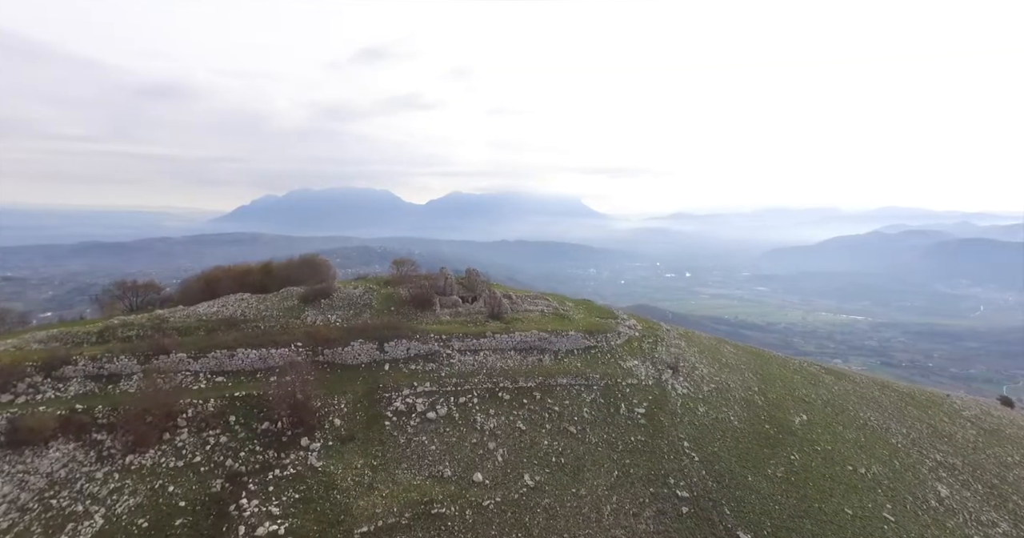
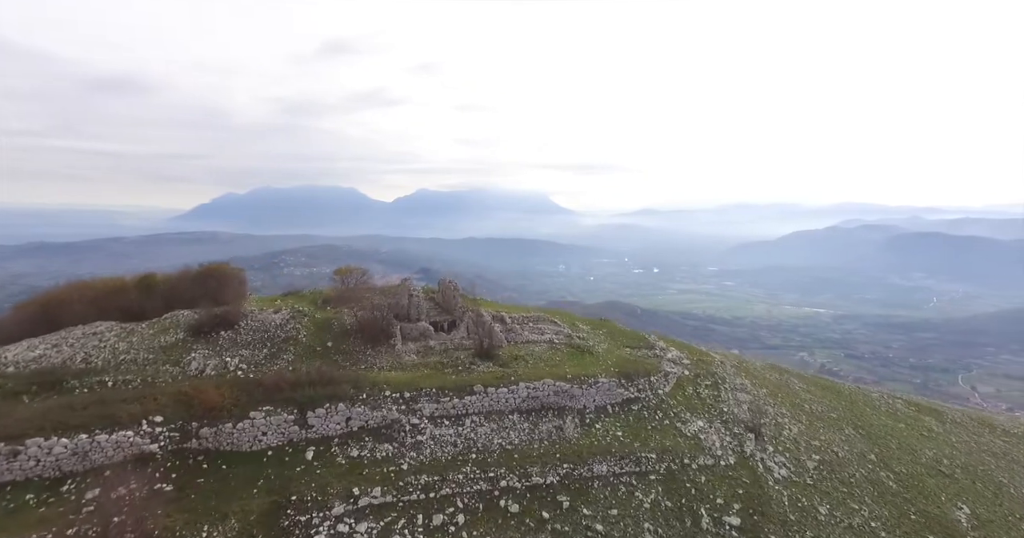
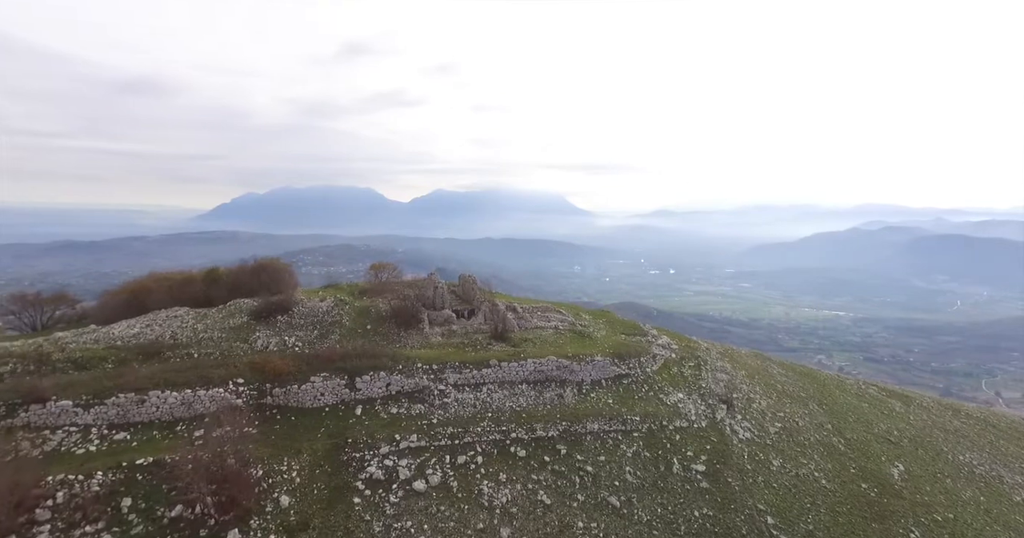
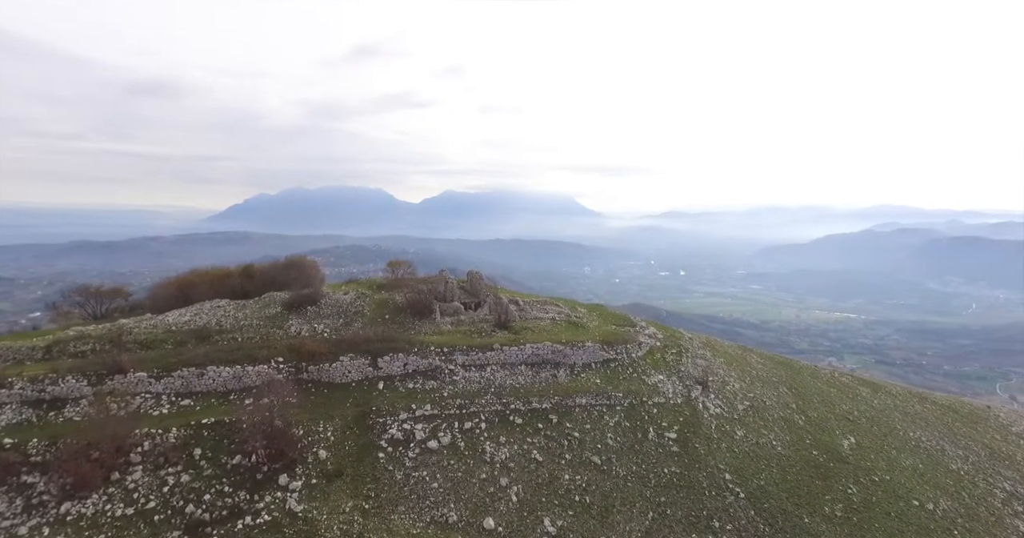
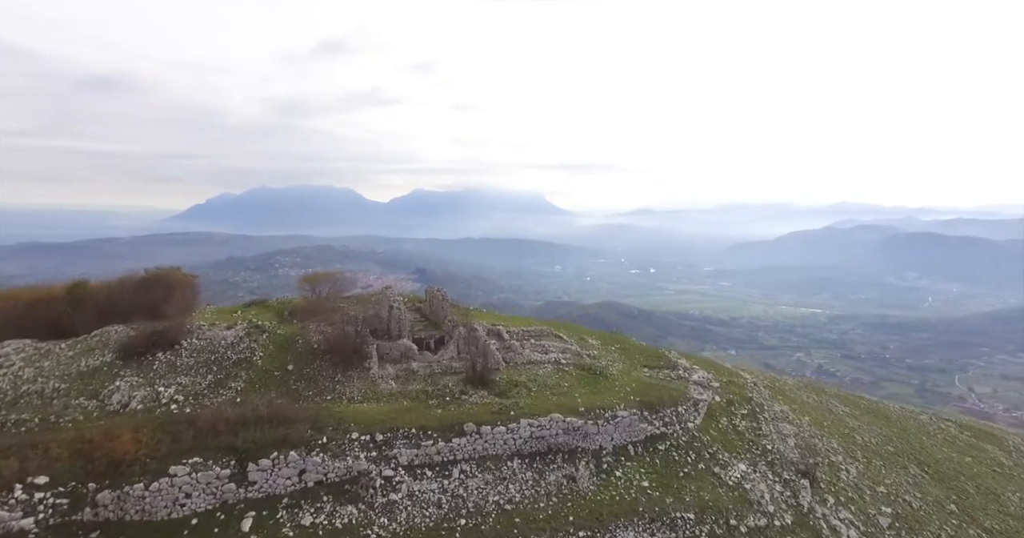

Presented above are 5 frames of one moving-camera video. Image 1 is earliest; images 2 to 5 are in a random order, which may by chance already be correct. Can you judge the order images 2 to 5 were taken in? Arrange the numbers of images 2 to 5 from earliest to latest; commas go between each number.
4, 3, 2, 5
